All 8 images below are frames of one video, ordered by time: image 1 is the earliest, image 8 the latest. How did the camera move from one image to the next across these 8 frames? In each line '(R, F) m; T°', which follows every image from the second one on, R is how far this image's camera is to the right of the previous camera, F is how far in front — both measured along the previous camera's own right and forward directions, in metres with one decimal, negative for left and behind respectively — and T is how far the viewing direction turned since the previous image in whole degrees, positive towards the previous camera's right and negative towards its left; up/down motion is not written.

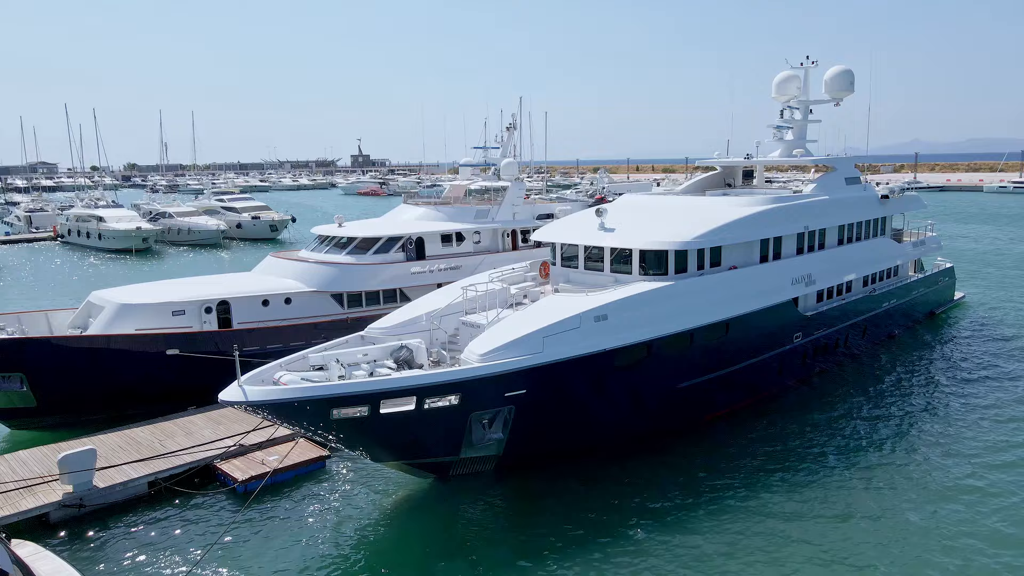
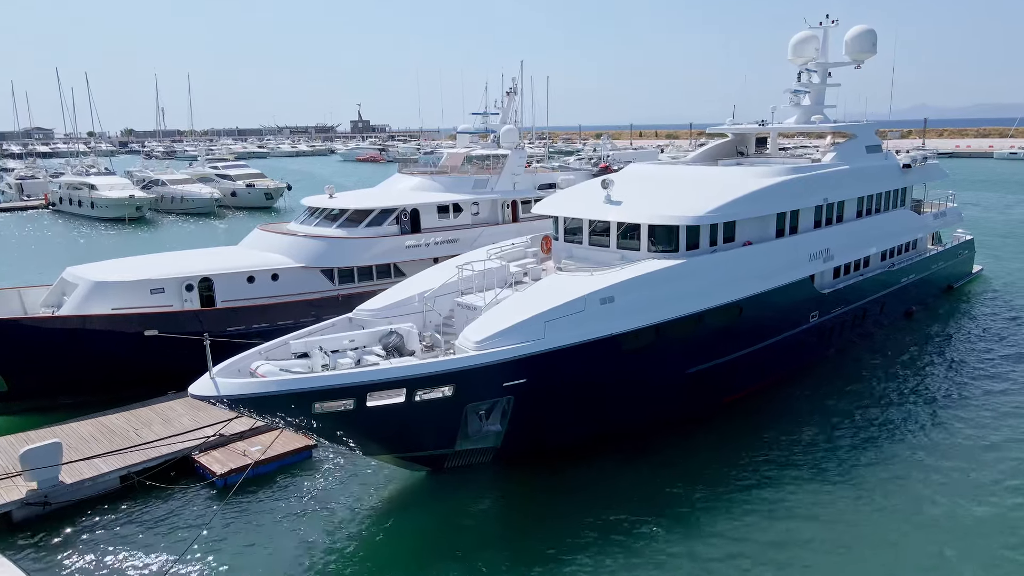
(0.0, +0.9) m; 0°
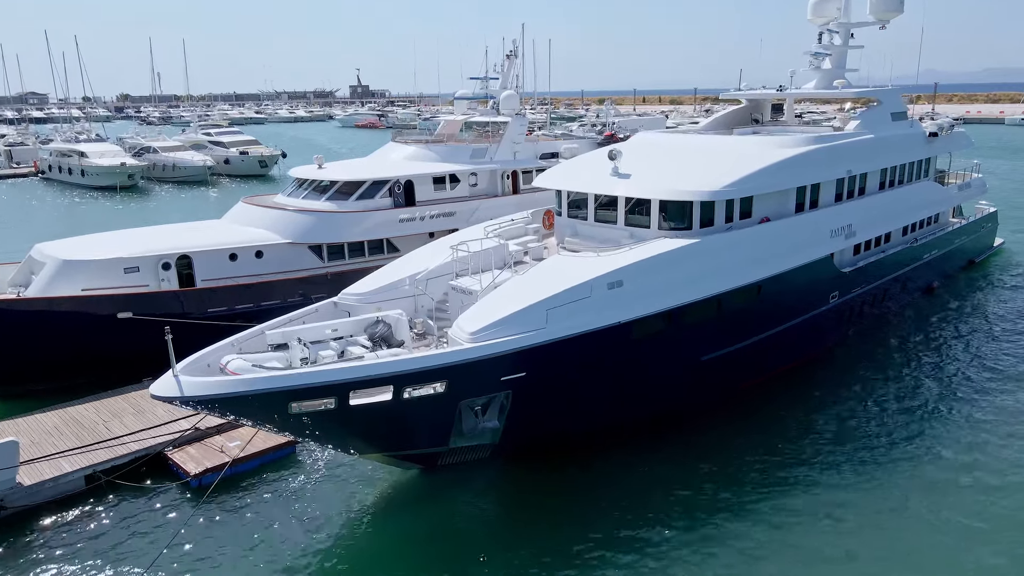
(0.0, +1.0) m; 0°
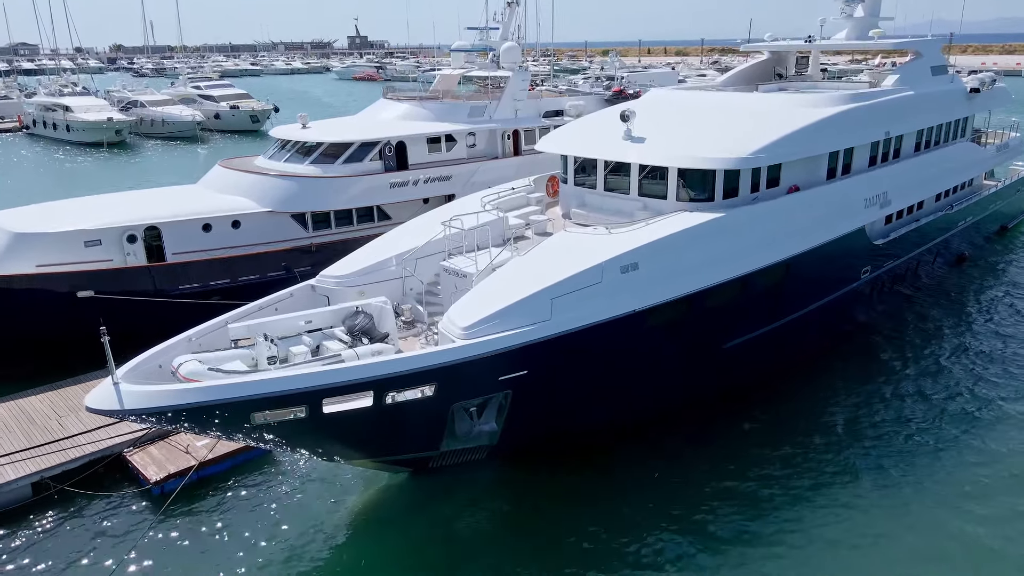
(0.0, +1.2) m; 0°
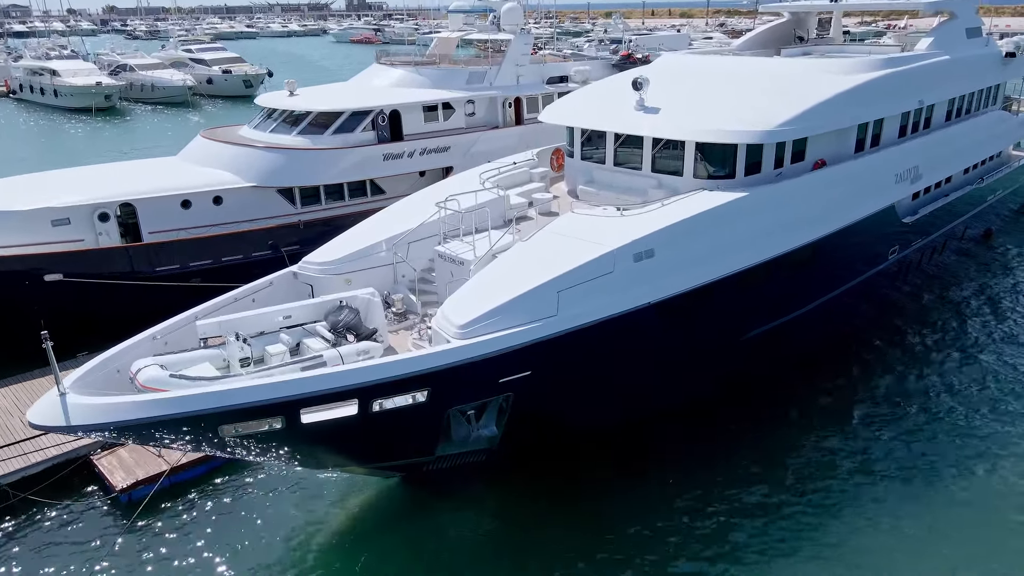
(0.0, +0.9) m; 0°
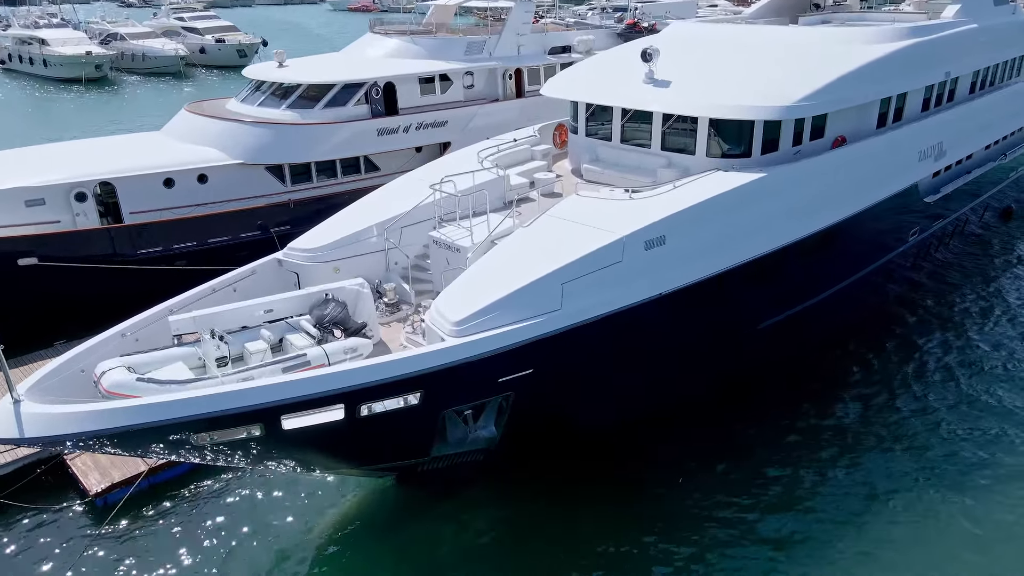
(0.0, +0.6) m; 0°
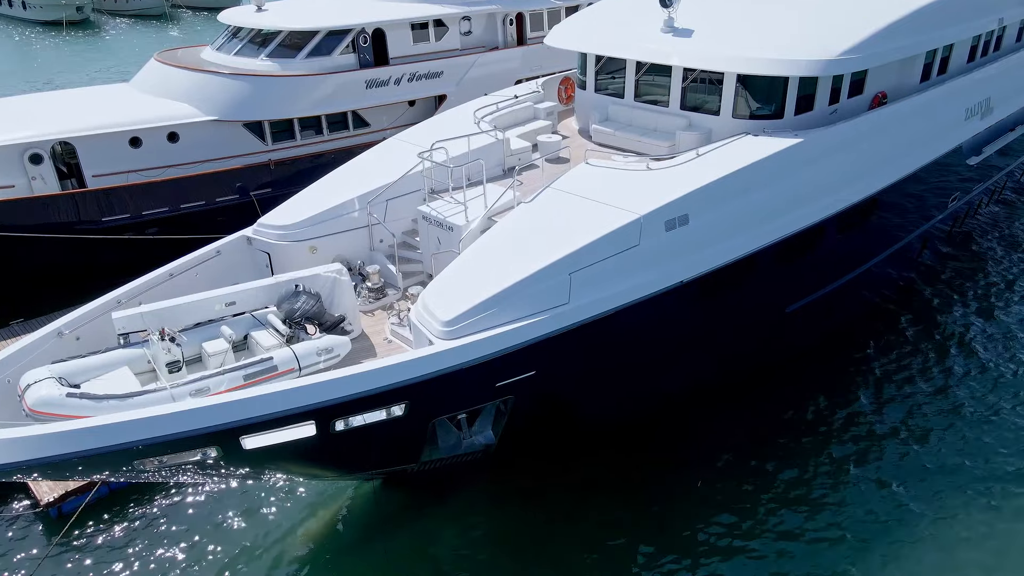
(0.0, +1.0) m; 0°
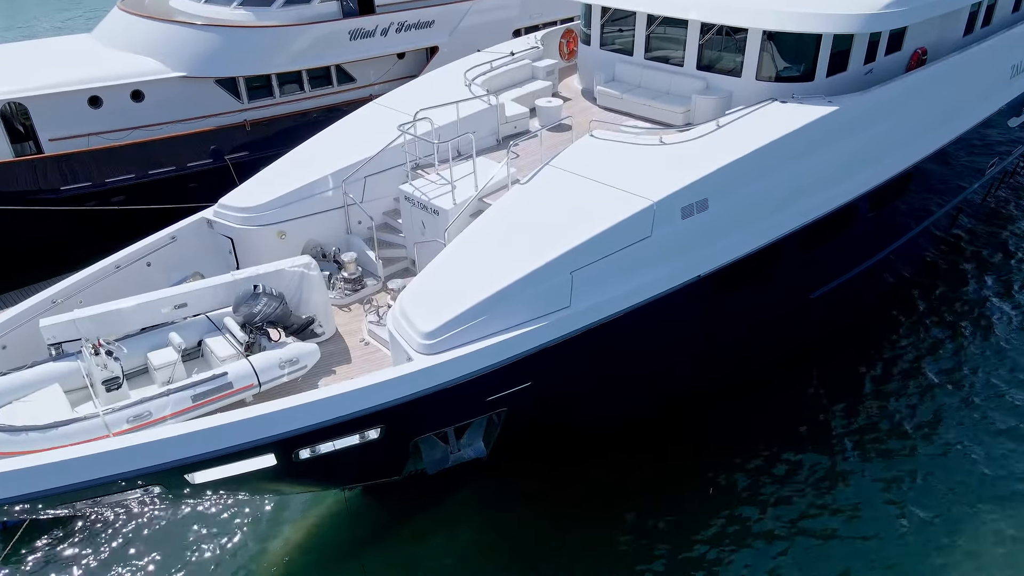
(+0.1, +0.8) m; 0°
